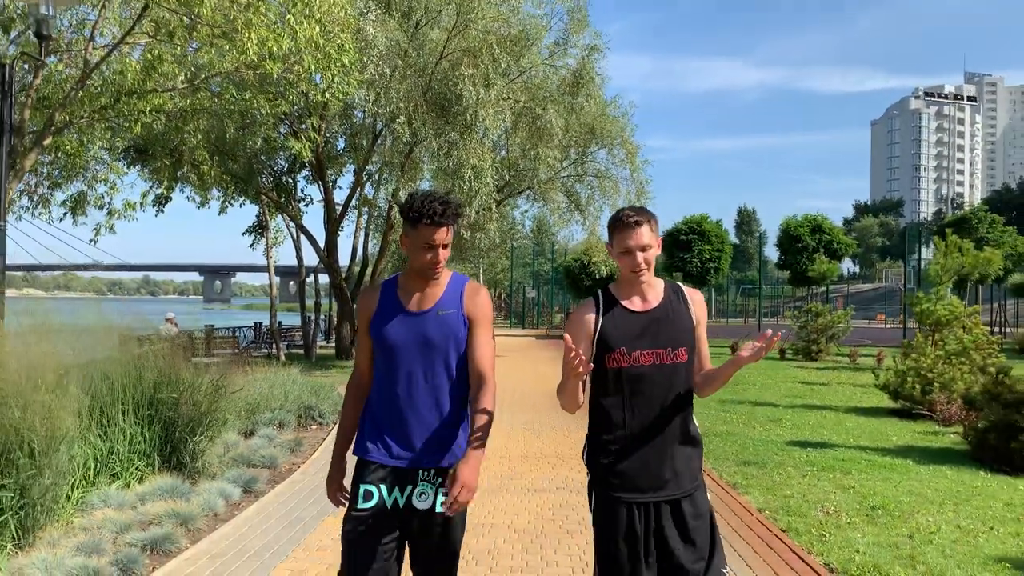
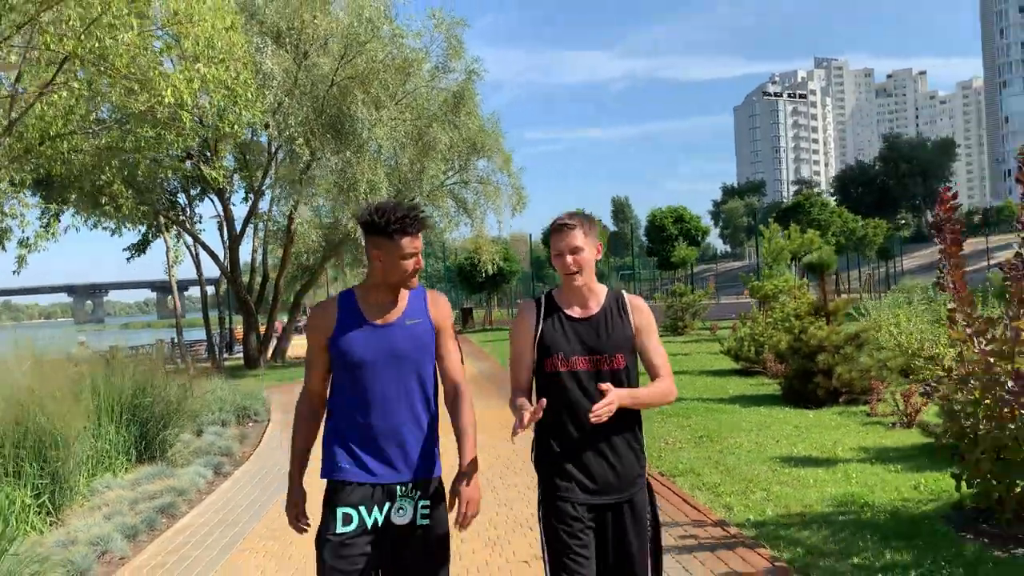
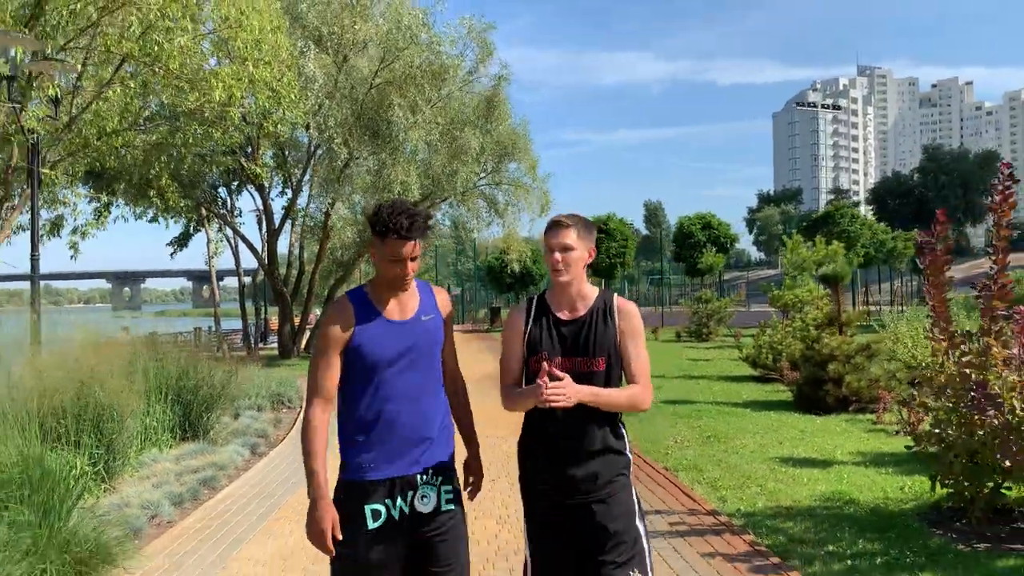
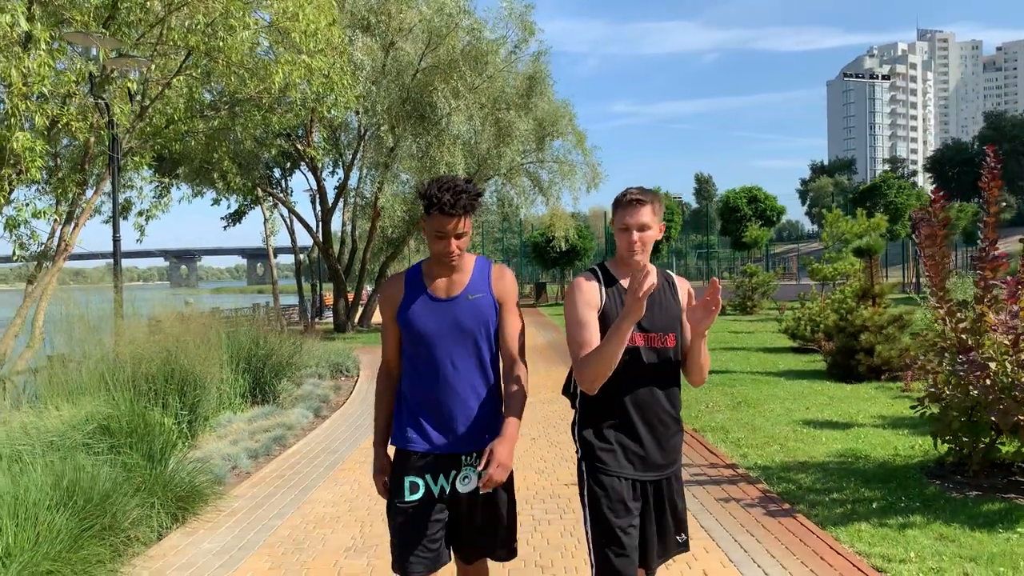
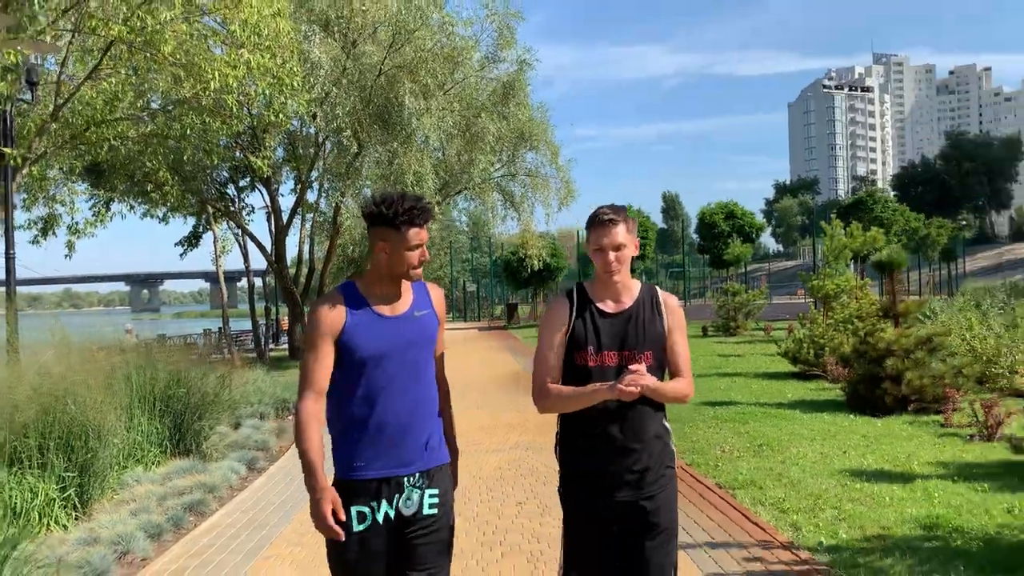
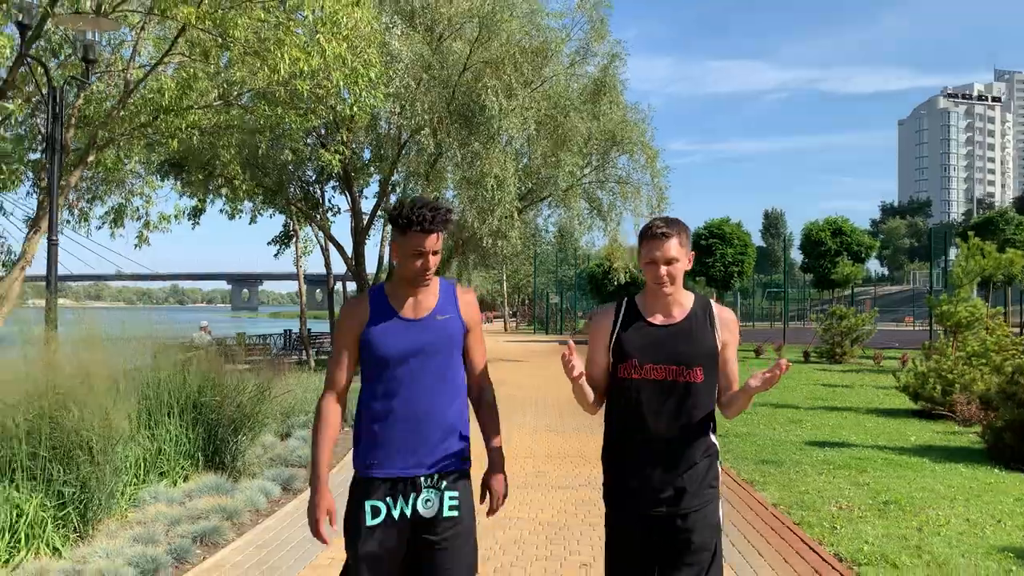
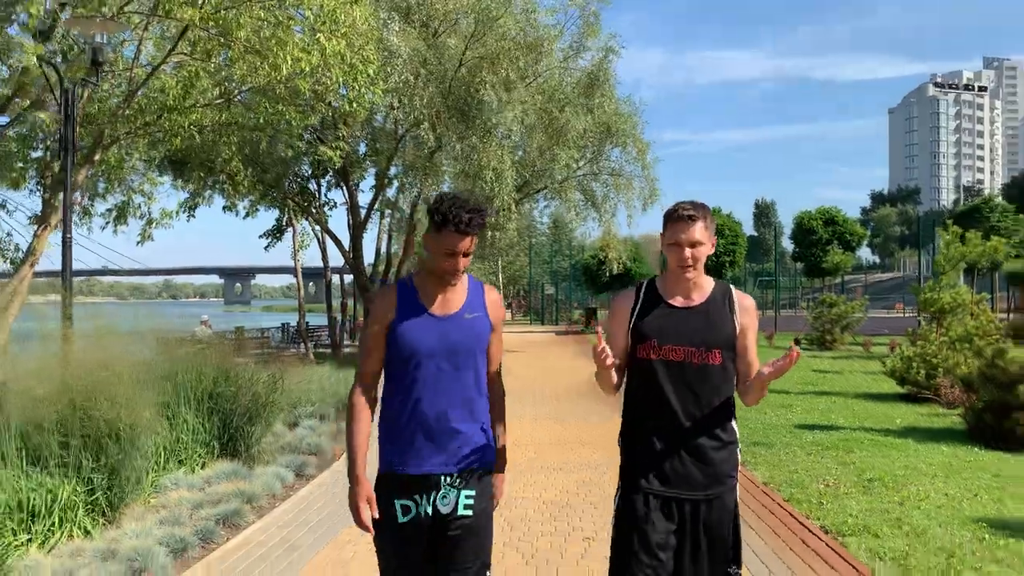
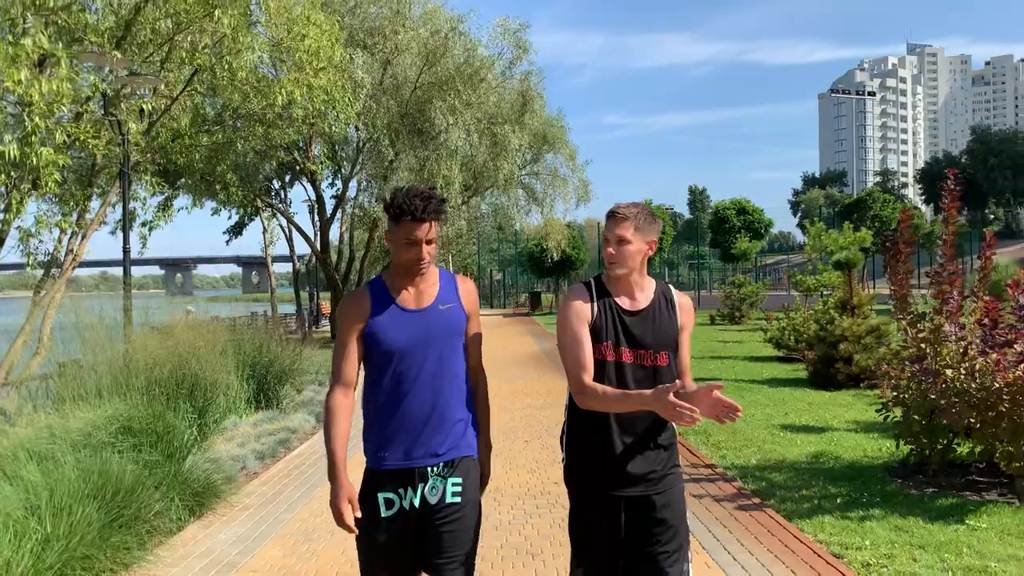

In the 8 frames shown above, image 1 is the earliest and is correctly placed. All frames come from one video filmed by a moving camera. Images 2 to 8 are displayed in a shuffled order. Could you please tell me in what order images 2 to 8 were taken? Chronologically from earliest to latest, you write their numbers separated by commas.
6, 7, 5, 2, 3, 4, 8
